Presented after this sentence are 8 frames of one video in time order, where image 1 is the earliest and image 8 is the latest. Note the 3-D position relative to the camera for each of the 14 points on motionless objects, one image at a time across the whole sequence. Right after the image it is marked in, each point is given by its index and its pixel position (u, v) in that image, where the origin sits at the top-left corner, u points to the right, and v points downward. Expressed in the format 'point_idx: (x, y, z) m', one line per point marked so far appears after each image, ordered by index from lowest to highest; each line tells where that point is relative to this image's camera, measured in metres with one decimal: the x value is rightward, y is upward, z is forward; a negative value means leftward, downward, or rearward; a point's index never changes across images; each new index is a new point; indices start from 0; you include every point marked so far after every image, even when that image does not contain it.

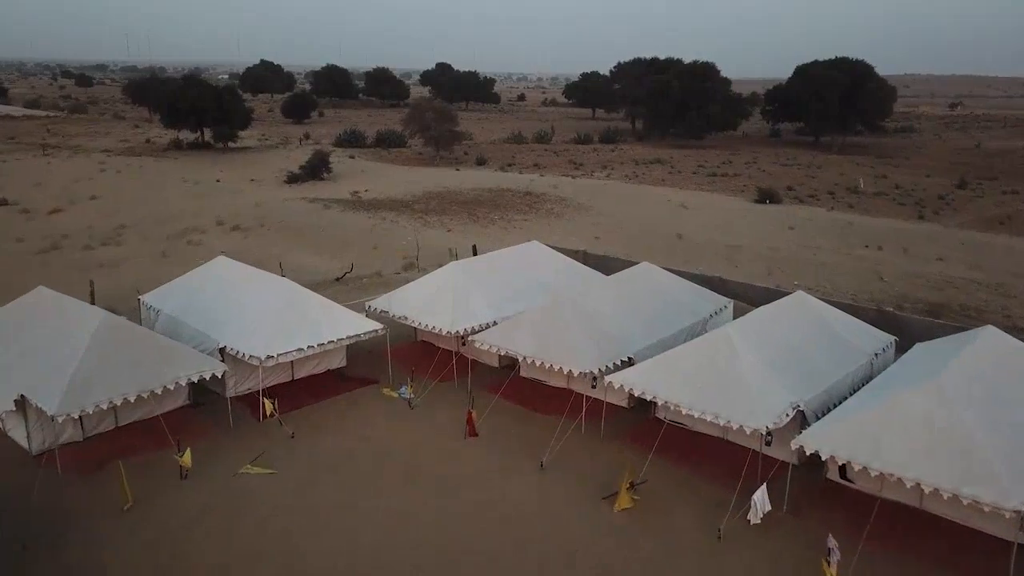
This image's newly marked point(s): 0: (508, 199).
0: (-0.1, +2.0, +18.7) m
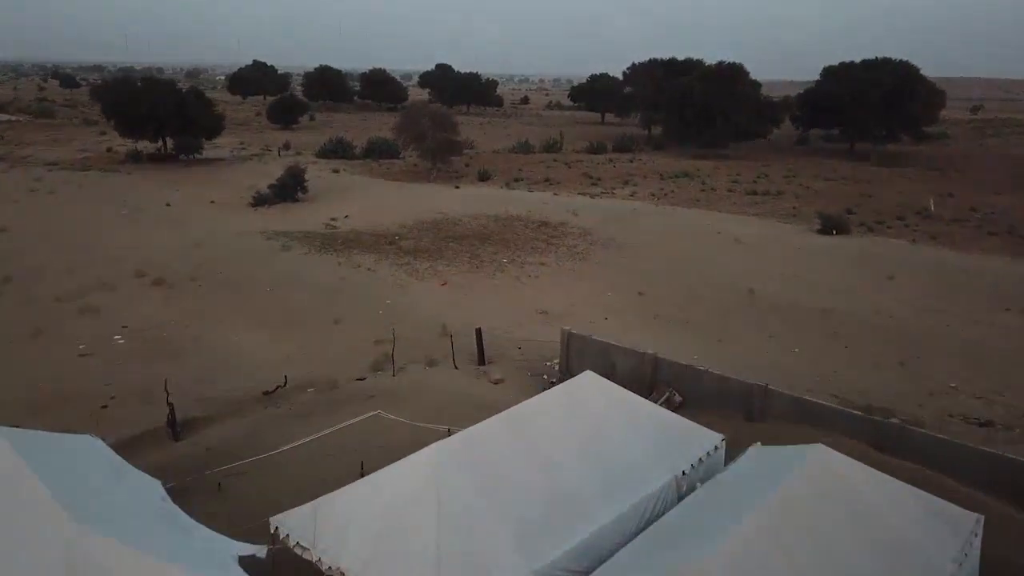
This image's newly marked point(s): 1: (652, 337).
0: (+0.1, +1.0, +15.0) m
1: (+1.7, -0.6, +10.0) m
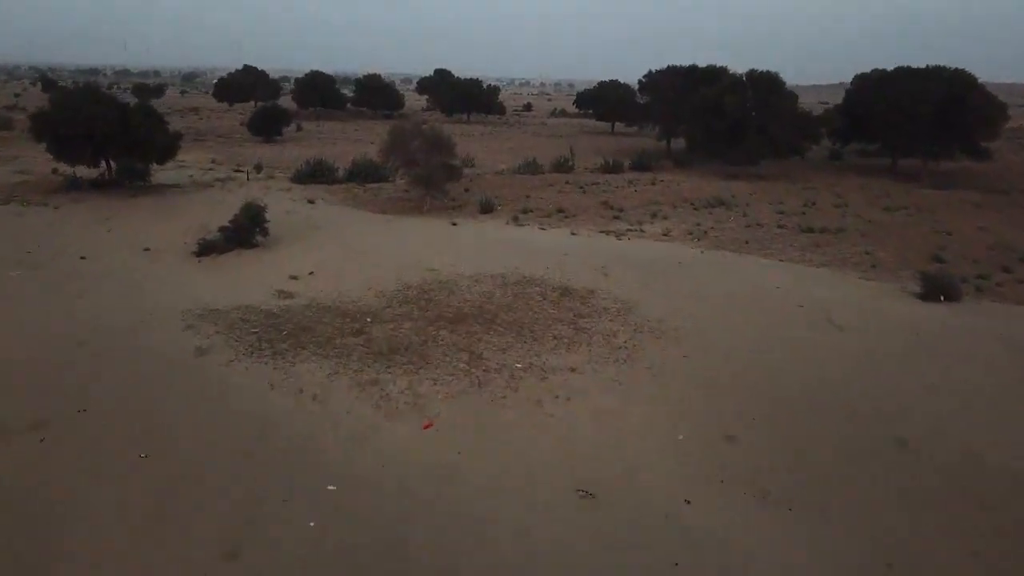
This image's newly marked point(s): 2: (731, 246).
0: (+0.3, -0.3, +11.1) m
1: (+1.9, -1.9, +6.1) m
2: (+4.8, +0.9, +18.0) m
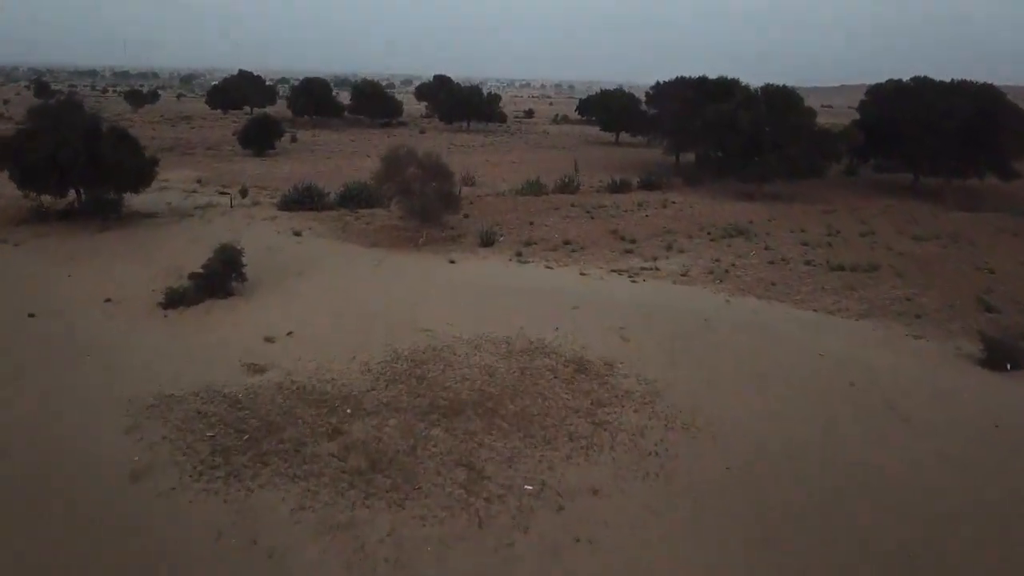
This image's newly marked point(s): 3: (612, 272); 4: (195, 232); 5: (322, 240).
0: (+0.4, -1.2, +9.4) m
1: (+1.9, -2.8, +4.5) m
2: (+4.9, 0.0, +16.3) m
3: (+2.1, +0.3, +17.4) m
4: (-7.6, +1.3, +19.8) m
5: (-4.5, +1.2, +19.7) m
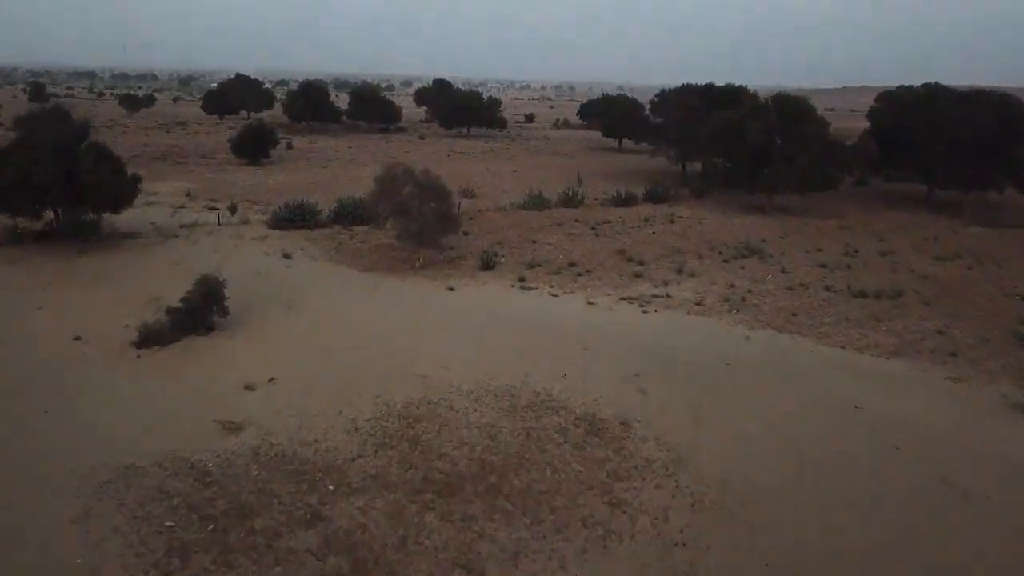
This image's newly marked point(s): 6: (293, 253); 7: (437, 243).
0: (+0.4, -1.8, +8.4) m
1: (+2.0, -3.4, +3.4) m
2: (+4.9, -0.6, +15.3) m
3: (+2.2, -0.2, +16.3) m
4: (-7.6, +0.8, +18.7) m
5: (-4.5, +0.6, +18.6) m
6: (-5.2, +0.8, +19.4) m
7: (-1.8, +1.1, +19.2) m
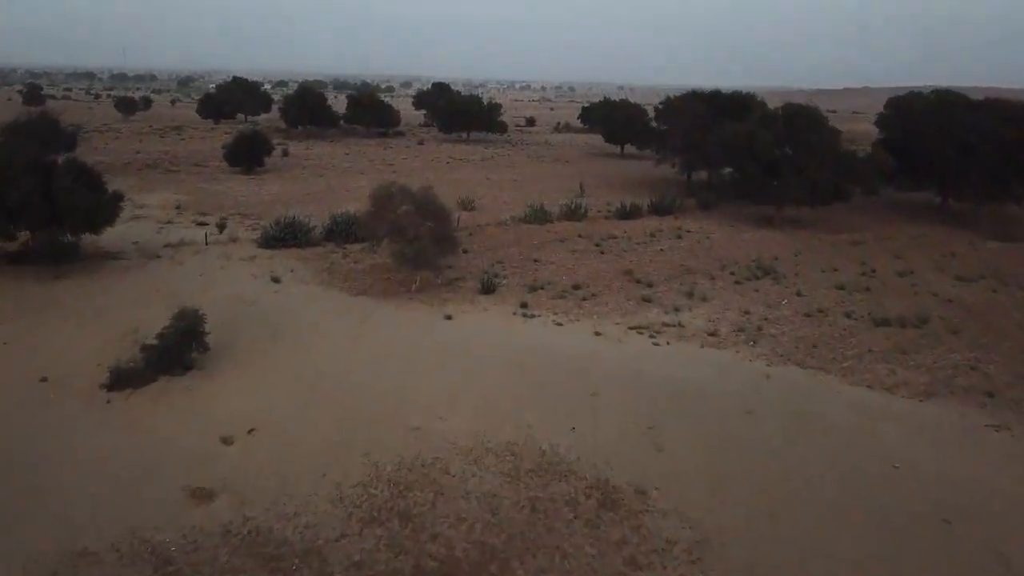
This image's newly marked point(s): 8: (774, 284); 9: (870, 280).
0: (+0.5, -2.3, +7.4) m
1: (+2.0, -3.9, +2.4) m
2: (+4.9, -1.1, +14.3) m
3: (+2.2, -0.8, +15.3) m
4: (-7.5, +0.2, +17.8) m
5: (-4.4, 0.0, +17.7) m
6: (-5.2, +0.3, +18.4) m
7: (-1.7, +0.5, +18.2) m
8: (+6.1, +0.1, +19.1) m
9: (+8.5, +0.2, +19.7) m
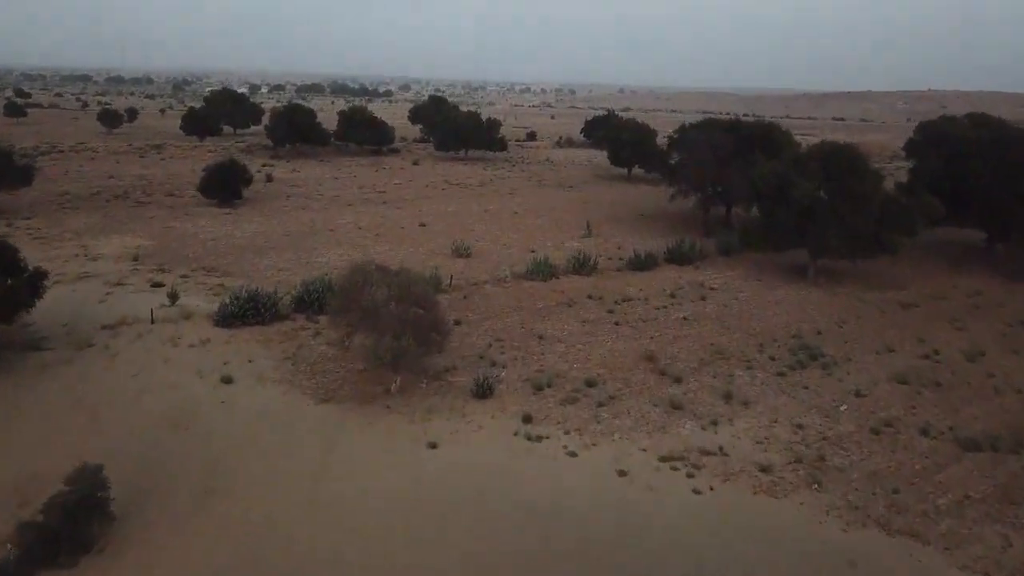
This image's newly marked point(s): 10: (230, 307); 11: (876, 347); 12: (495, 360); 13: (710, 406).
0: (+0.5, -4.2, +4.3) m
1: (+2.0, -5.7, -0.6) m
2: (+5.0, -3.0, +11.2) m
3: (+2.2, -2.6, +12.3) m
4: (-7.5, -1.6, +14.7) m
5: (-4.4, -1.8, +14.6) m
6: (-5.1, -1.5, +15.4) m
7: (-1.7, -1.3, +15.1) m
8: (+6.1, -1.7, +16.0) m
9: (+8.6, -1.6, +16.6) m
10: (-6.1, -0.4, +17.7) m
11: (+8.0, -1.3, +18.0) m
12: (-0.3, -1.4, +16.3) m
13: (+3.5, -2.1, +14.5) m
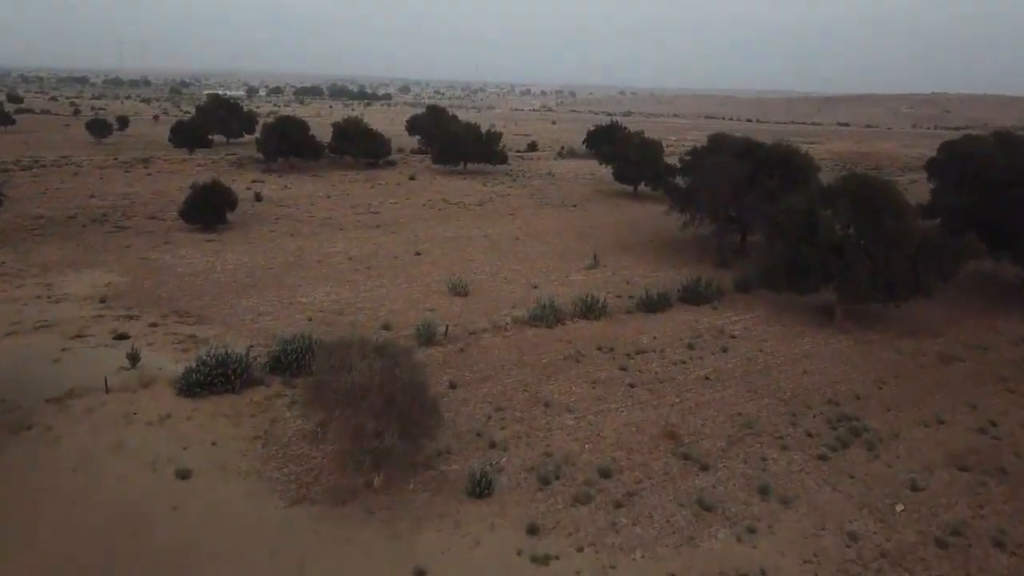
0: (+0.5, -5.4, +2.3) m
1: (+2.1, -6.9, -2.7) m
2: (+5.0, -4.2, +9.2) m
3: (+2.3, -3.8, +10.2) m
4: (-7.5, -2.8, +12.6) m
5: (-4.4, -3.0, +12.5) m
6: (-5.1, -2.7, +13.3) m
7: (-1.7, -2.5, +13.1) m
8: (+6.2, -2.9, +14.0) m
9: (+8.6, -2.8, +14.5) m
10: (-6.1, -1.6, +15.6) m
11: (+8.1, -2.5, +16.0) m
12: (-0.3, -2.7, +14.3) m
13: (+3.5, -3.3, +12.5) m
